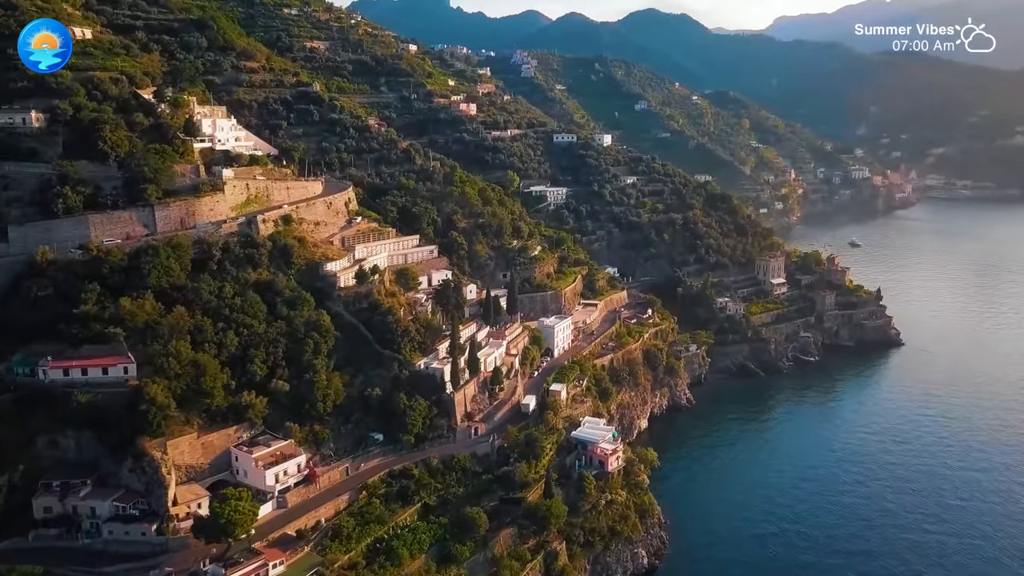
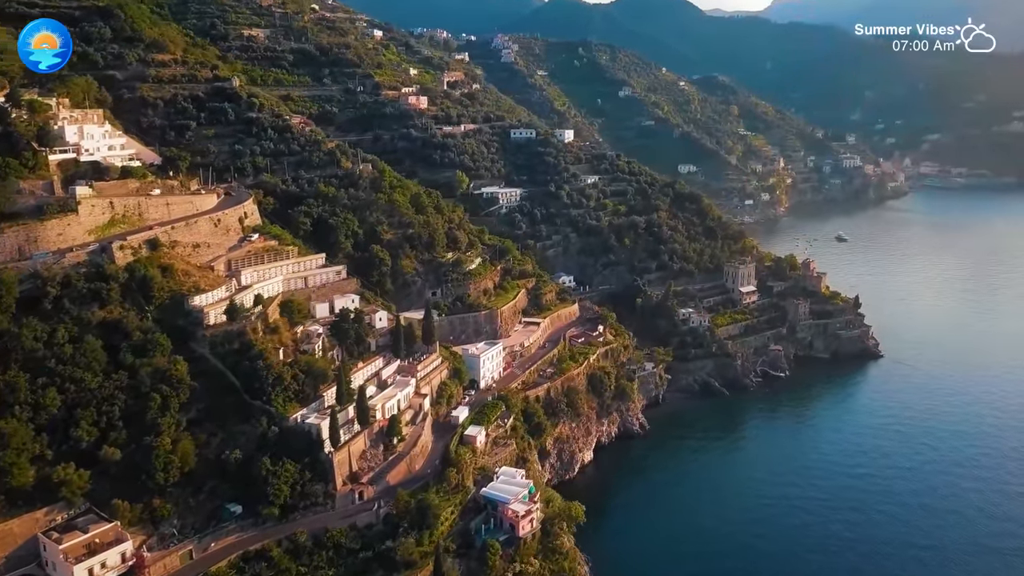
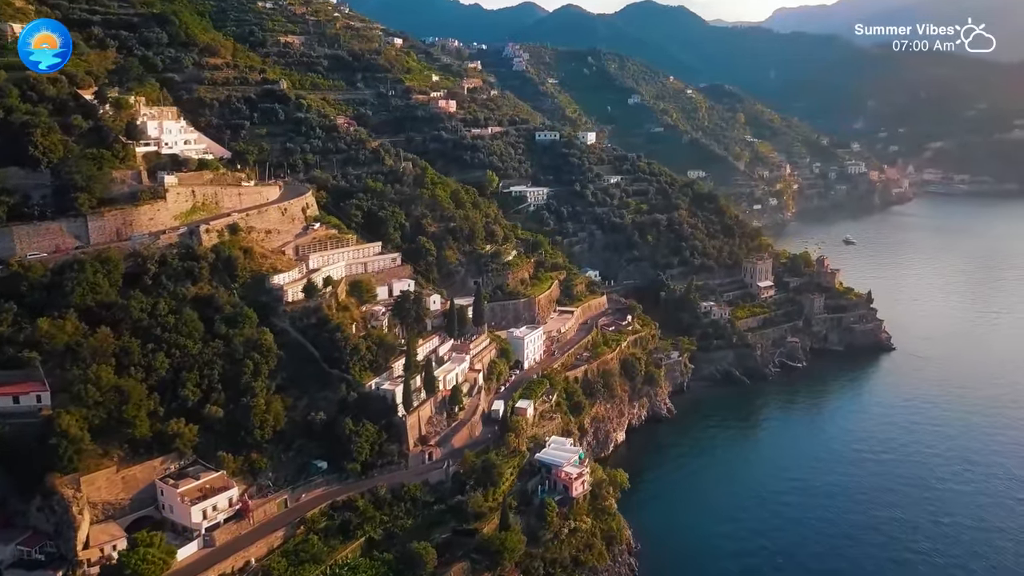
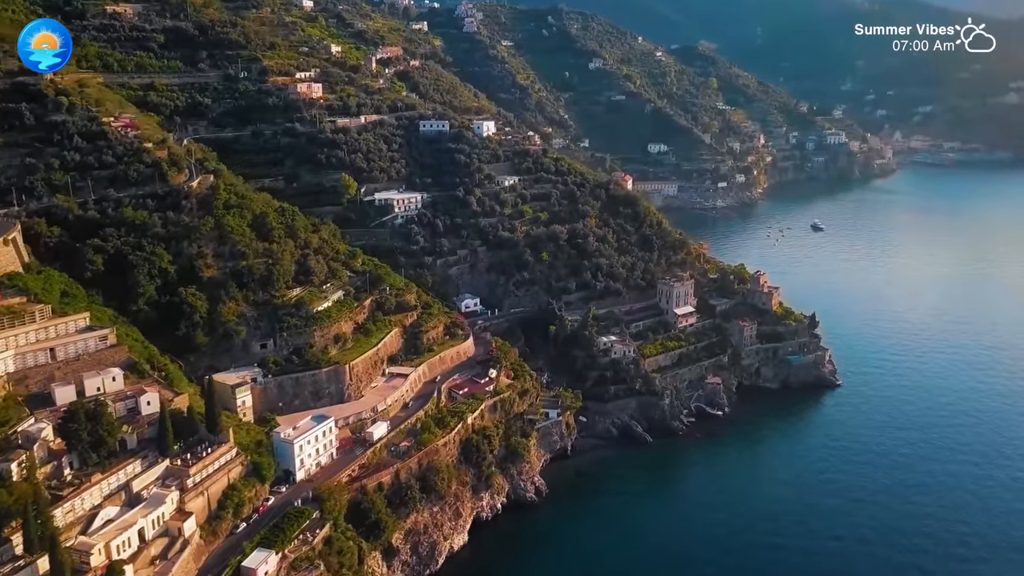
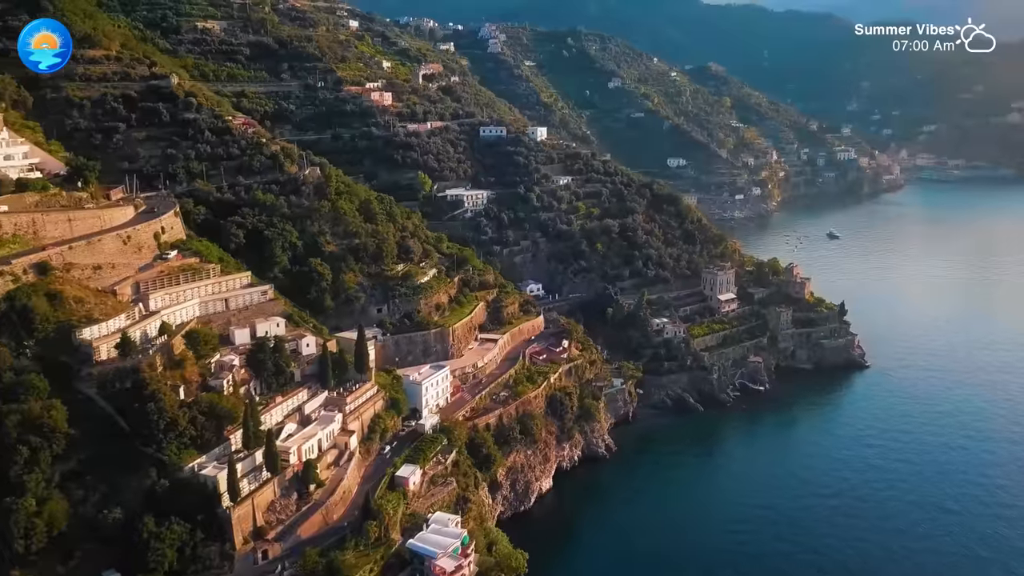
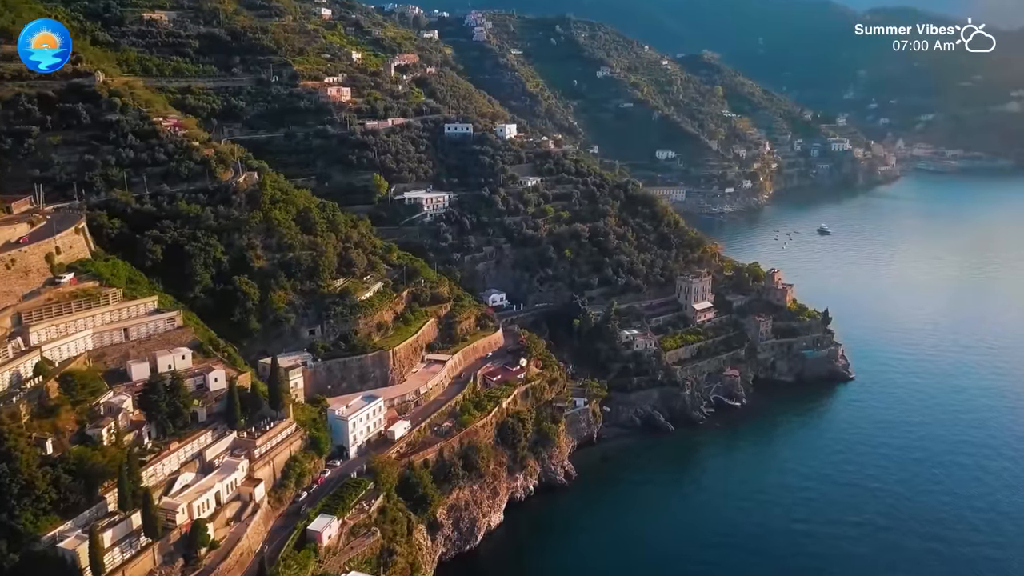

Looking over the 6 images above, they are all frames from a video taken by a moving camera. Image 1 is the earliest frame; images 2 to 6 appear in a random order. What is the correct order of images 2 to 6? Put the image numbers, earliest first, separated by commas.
3, 2, 5, 6, 4
